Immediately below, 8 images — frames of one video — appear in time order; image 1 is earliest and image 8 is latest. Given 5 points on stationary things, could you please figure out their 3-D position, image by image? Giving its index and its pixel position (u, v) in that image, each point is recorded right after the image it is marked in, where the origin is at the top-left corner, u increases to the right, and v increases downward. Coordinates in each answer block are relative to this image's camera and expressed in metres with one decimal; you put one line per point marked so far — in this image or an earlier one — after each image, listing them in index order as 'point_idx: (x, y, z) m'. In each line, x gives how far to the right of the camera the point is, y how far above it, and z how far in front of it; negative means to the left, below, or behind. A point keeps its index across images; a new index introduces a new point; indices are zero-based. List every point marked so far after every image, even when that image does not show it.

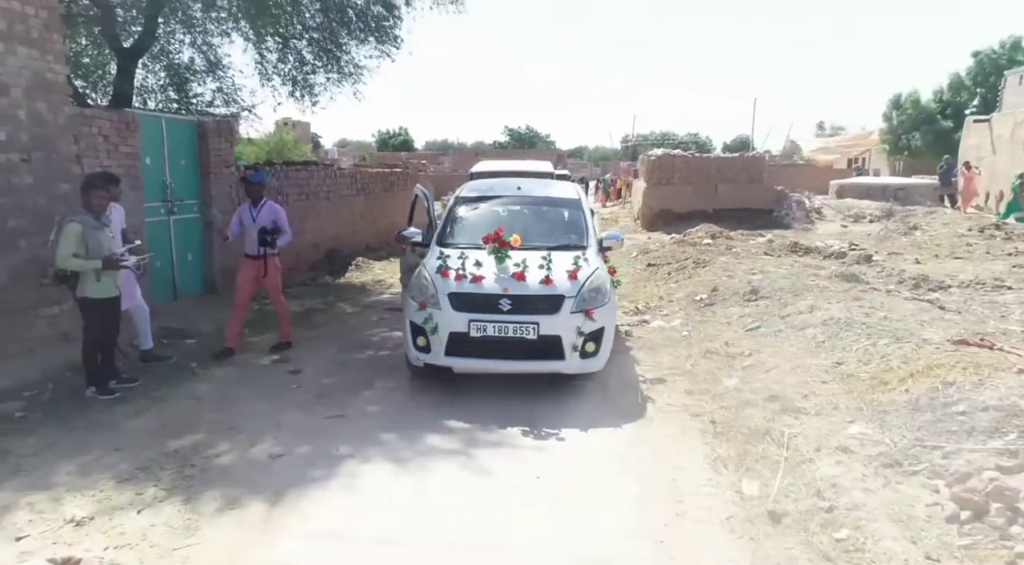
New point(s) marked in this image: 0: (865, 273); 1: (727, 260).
0: (+4.8, +0.1, +8.5) m
1: (+3.3, +0.3, +9.6) m
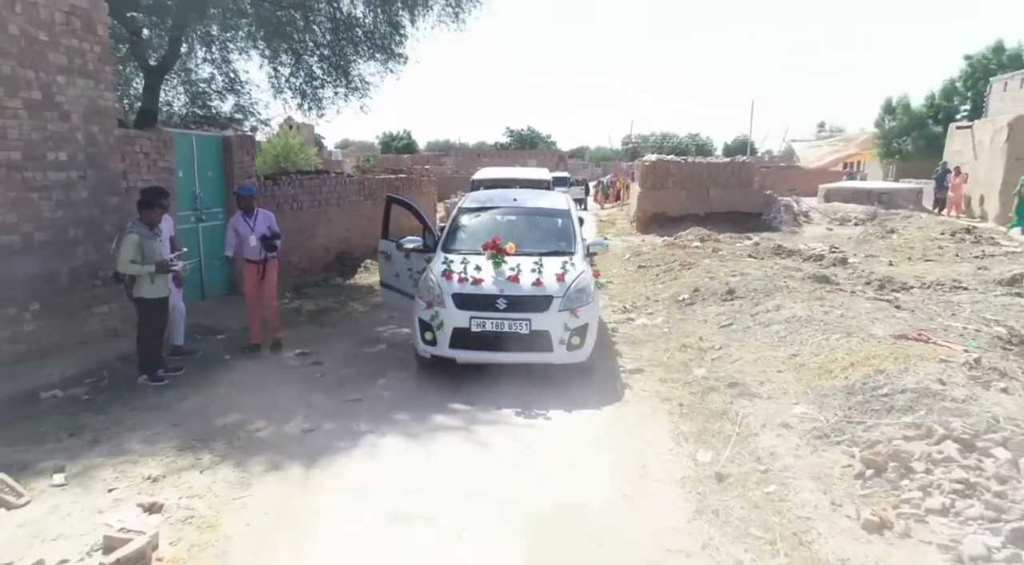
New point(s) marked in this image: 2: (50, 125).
0: (+4.8, +0.1, +9.2) m
1: (+3.3, +0.3, +10.3) m
2: (-3.8, +1.3, +5.2) m
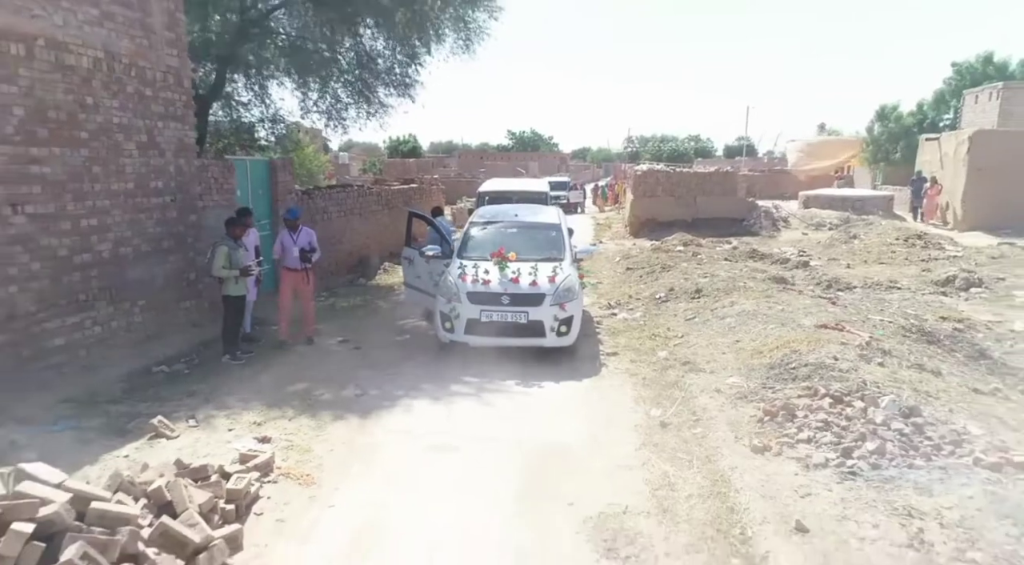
0: (+4.8, +0.1, +10.6) m
1: (+3.3, +0.3, +11.7) m
2: (-3.8, +1.3, +6.7) m
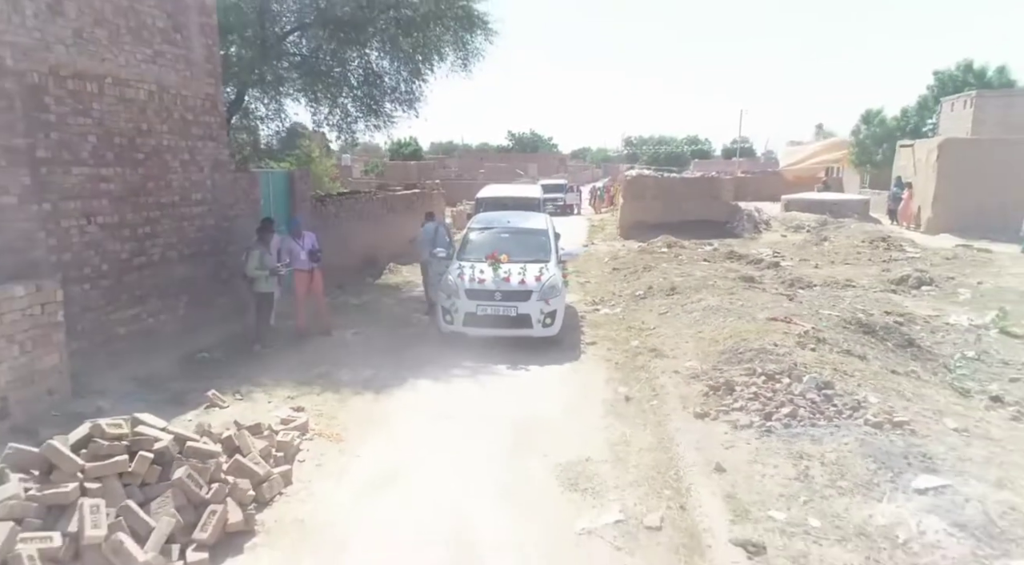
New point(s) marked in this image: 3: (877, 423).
0: (+4.7, +0.1, +11.7) m
1: (+3.2, +0.3, +12.7) m
2: (-3.9, +1.3, +7.7) m
3: (+2.9, -1.1, +4.9) m
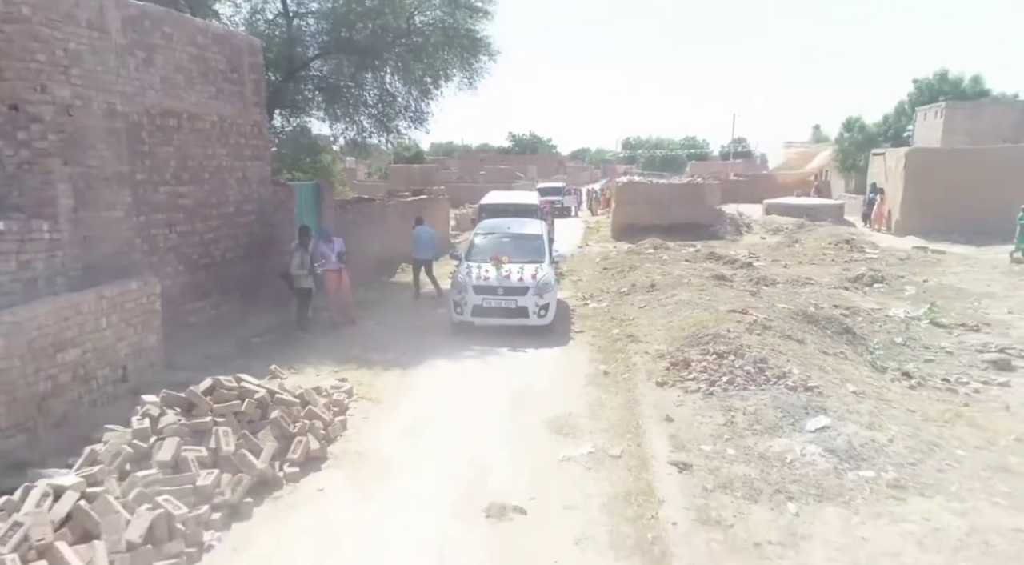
0: (+4.7, +0.2, +13.1) m
1: (+3.2, +0.4, +14.2) m
2: (-3.9, +1.4, +9.2) m
3: (+2.9, -1.1, +6.4) m
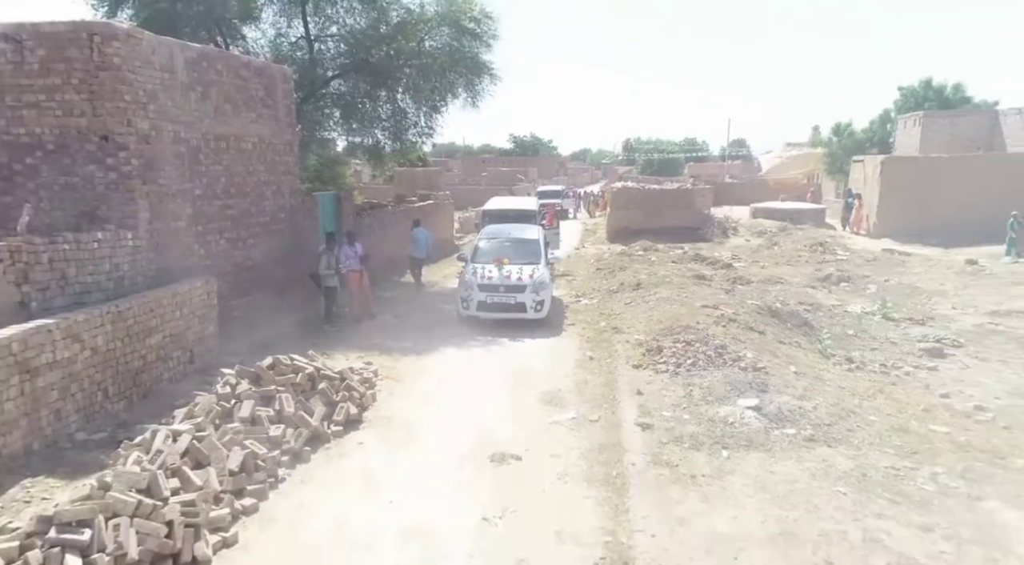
0: (+4.7, +0.2, +14.4) m
1: (+3.2, +0.4, +15.5) m
2: (-3.9, +1.4, +10.5) m
3: (+2.9, -1.0, +7.7) m
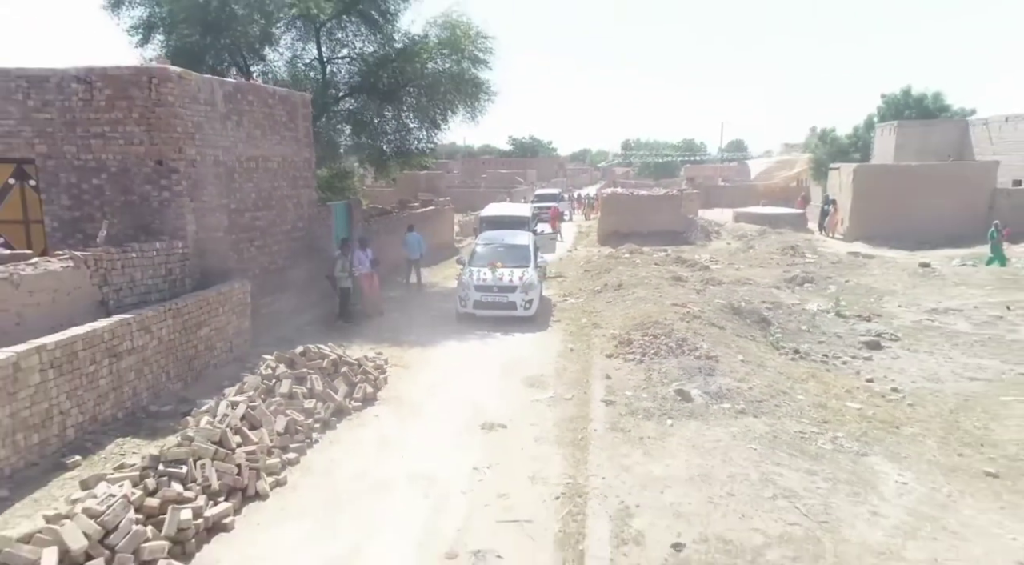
0: (+4.6, +0.2, +15.8) m
1: (+3.1, +0.4, +16.9) m
2: (-4.1, +1.4, +11.9) m
3: (+2.7, -1.1, +9.0) m
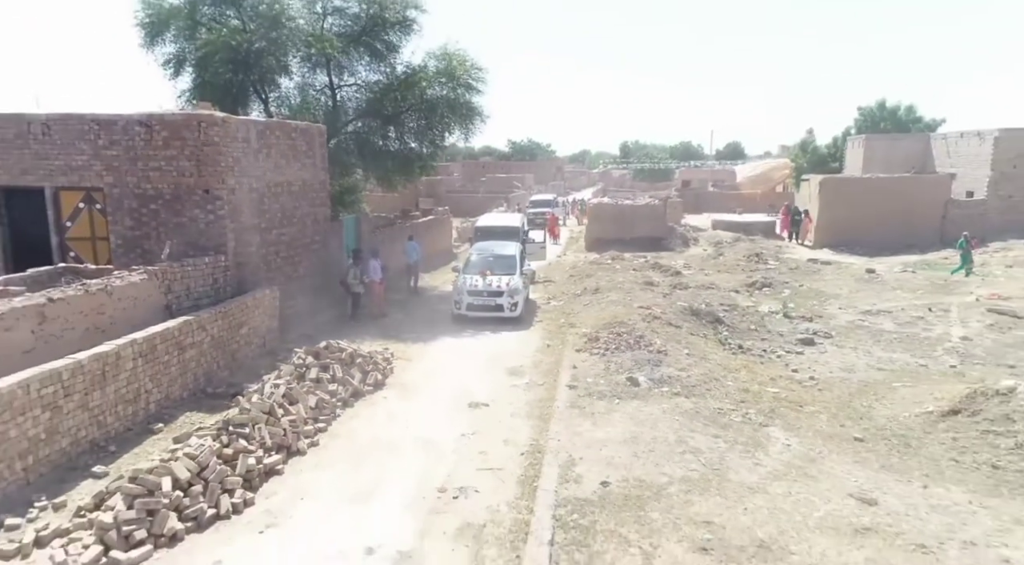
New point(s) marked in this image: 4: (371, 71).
0: (+4.3, +0.1, +17.7) m
1: (+2.8, +0.3, +18.7) m
2: (-4.4, +1.2, +13.7) m
3: (+2.4, -1.2, +10.9) m
4: (-4.0, +6.0, +17.6) m
